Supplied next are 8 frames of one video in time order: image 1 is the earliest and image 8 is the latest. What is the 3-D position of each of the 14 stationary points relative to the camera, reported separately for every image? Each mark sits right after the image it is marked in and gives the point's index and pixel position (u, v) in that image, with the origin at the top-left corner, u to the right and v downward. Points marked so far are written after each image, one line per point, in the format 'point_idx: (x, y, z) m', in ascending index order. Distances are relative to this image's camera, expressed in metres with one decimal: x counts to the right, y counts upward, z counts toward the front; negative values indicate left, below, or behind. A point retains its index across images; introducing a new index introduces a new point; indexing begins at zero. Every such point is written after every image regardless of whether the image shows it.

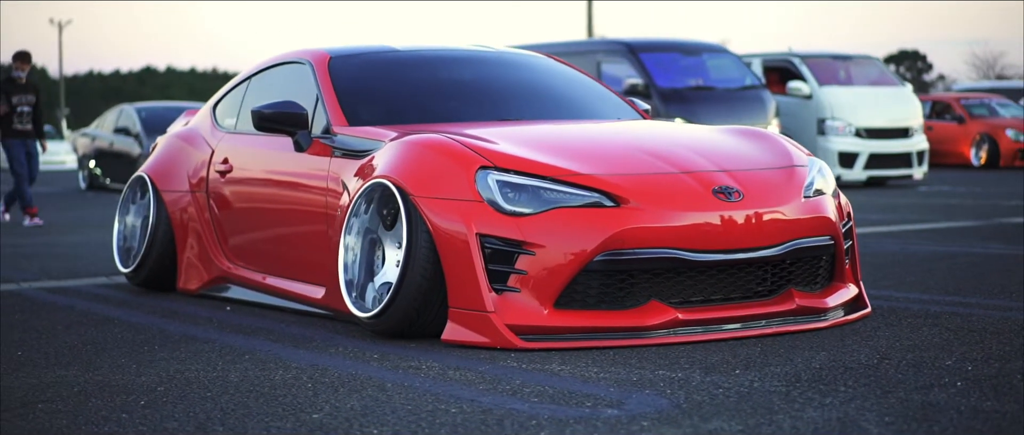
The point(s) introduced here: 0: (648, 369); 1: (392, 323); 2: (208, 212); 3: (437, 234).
0: (+0.4, -0.4, +3.9) m
1: (-0.3, -0.3, +4.6) m
2: (-1.2, 0.0, +6.1) m
3: (-0.2, 0.0, +4.5) m
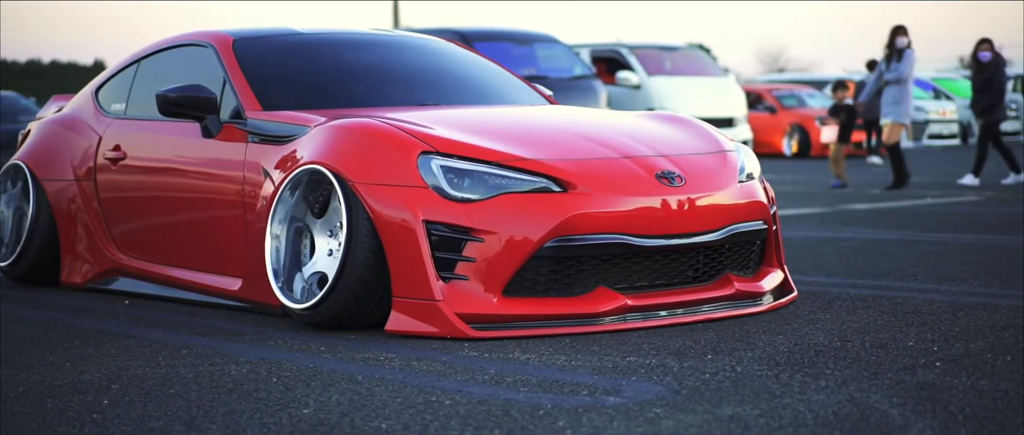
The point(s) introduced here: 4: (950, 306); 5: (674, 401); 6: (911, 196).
0: (+0.3, -0.3, +3.9) m
1: (-0.5, -0.3, +4.5) m
2: (-1.5, +0.1, +5.8) m
3: (-0.4, 0.0, +4.3) m
4: (+1.3, -0.3, +4.7) m
5: (+0.3, -0.4, +3.2) m
6: (+3.3, +0.2, +12.9) m
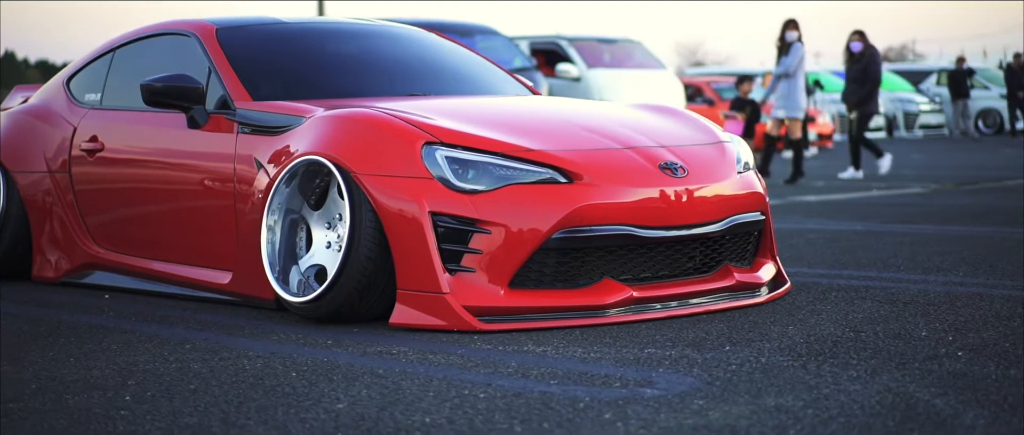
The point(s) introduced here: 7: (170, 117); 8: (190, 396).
0: (+0.3, -0.3, +3.8) m
1: (-0.5, -0.3, +4.4) m
2: (-1.6, +0.1, +5.7) m
3: (-0.4, 0.0, +4.3) m
4: (+1.3, -0.2, +4.7) m
5: (+0.4, -0.4, +3.2) m
6: (+2.9, +0.2, +13.0) m
7: (-1.1, +0.3, +5.2) m
8: (-0.7, -0.4, +3.3) m
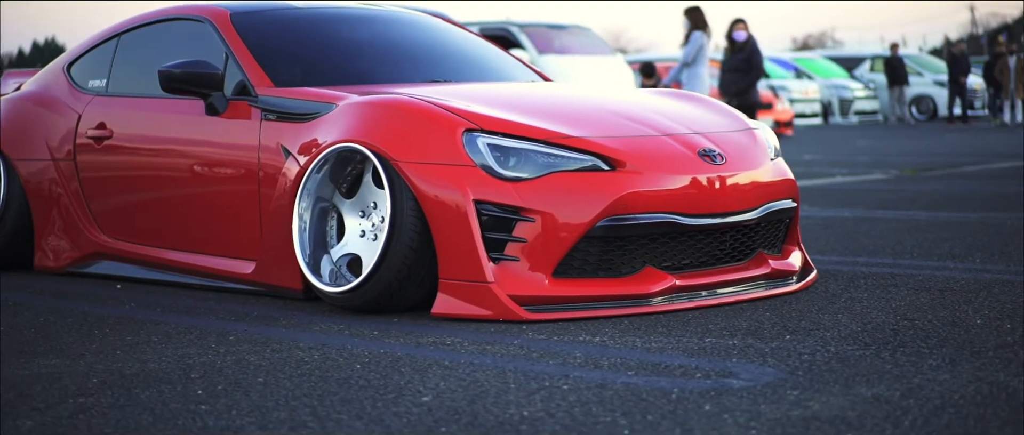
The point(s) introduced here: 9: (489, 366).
0: (+0.4, -0.3, +3.8) m
1: (-0.4, -0.2, +4.3) m
2: (-1.6, +0.1, +5.6) m
3: (-0.2, 0.0, +4.2) m
4: (+1.4, -0.2, +4.8) m
5: (+0.6, -0.3, +3.1) m
6: (+2.6, +0.4, +13.1) m
7: (-1.1, +0.4, +5.1) m
8: (-0.5, -0.4, +3.2) m
9: (0.0, -0.3, +3.4) m
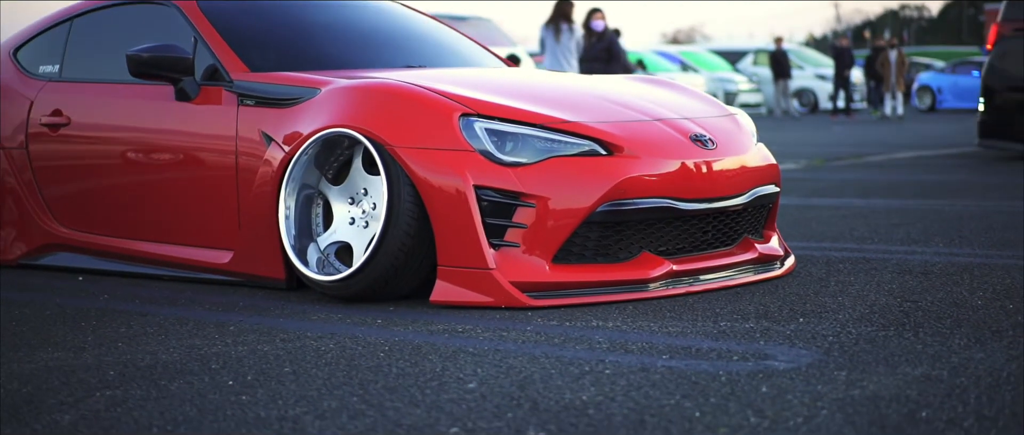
0: (+0.5, -0.3, +3.8) m
1: (-0.4, -0.2, +4.2) m
2: (-1.7, +0.2, +5.4) m
3: (-0.2, +0.1, +4.1) m
4: (+1.4, -0.1, +4.8) m
5: (+0.7, -0.3, +3.1) m
6: (+1.8, +0.4, +13.2) m
7: (-1.1, +0.4, +5.0) m
8: (-0.4, -0.3, +3.1) m
9: (0.0, -0.3, +3.4) m
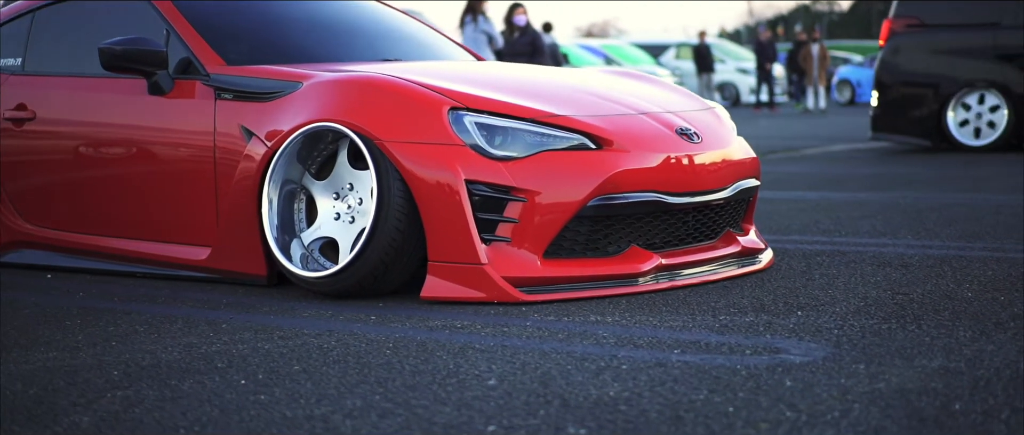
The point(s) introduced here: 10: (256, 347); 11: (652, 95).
0: (+0.5, -0.2, +3.8) m
1: (-0.4, -0.2, +4.2) m
2: (-1.7, +0.2, +5.3) m
3: (-0.3, +0.1, +4.1) m
4: (+1.3, -0.1, +4.9) m
5: (+0.7, -0.3, +3.1) m
6: (+1.3, +0.5, +13.3) m
7: (-1.2, +0.4, +4.9) m
8: (-0.4, -0.3, +3.1) m
9: (0.0, -0.3, +3.4) m
10: (-0.6, -0.3, +3.5) m
11: (+0.4, +0.4, +4.7) m
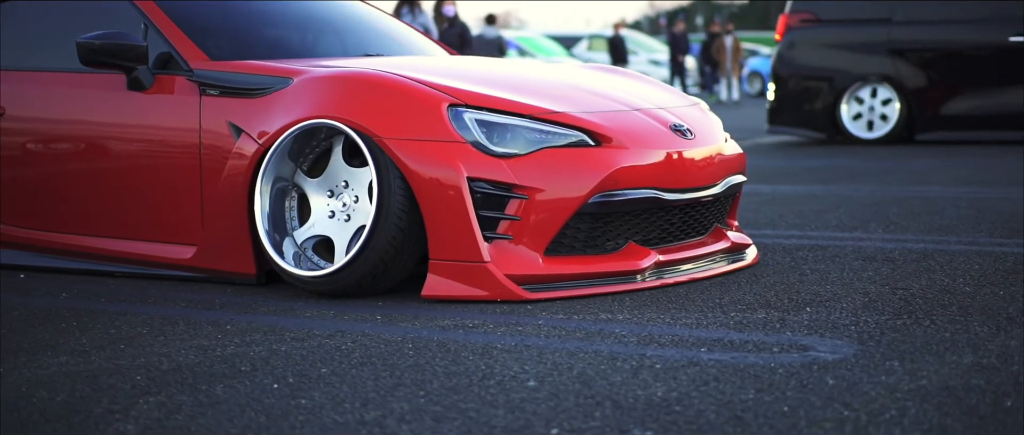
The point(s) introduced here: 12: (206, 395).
0: (+0.5, -0.2, +3.8) m
1: (-0.4, -0.2, +4.1) m
2: (-1.8, +0.2, +5.1) m
3: (-0.3, +0.1, +4.1) m
4: (+1.3, -0.1, +4.9) m
5: (+0.8, -0.3, +3.2) m
6: (+0.8, +0.6, +13.3) m
7: (-1.3, +0.4, +4.8) m
8: (-0.3, -0.3, +3.0) m
9: (+0.1, -0.3, +3.3) m
10: (-0.5, -0.3, +3.4) m
11: (+0.4, +0.4, +4.7) m
12: (-0.6, -0.3, +2.9) m
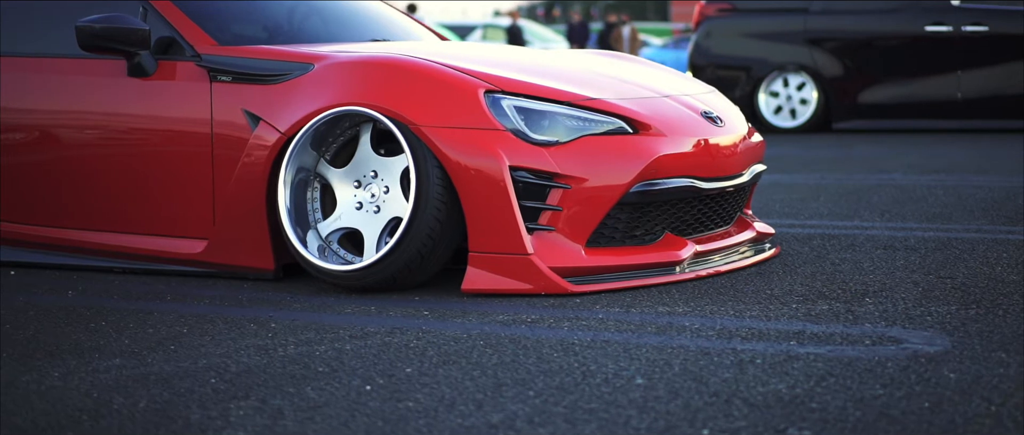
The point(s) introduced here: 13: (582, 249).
0: (+0.6, -0.2, +3.7) m
1: (-0.3, -0.1, +4.0) m
2: (-1.8, +0.2, +4.8) m
3: (-0.1, +0.1, +3.9) m
4: (+1.3, -0.1, +4.9) m
5: (+0.9, -0.3, +3.1) m
6: (+0.2, +0.7, +13.2) m
7: (-1.2, +0.5, +4.5) m
8: (-0.1, -0.3, +2.9) m
9: (+0.2, -0.3, +3.2) m
10: (-0.4, -0.3, +3.2) m
11: (+0.4, +0.4, +4.6) m
12: (-0.4, -0.3, +2.7) m
13: (+0.2, -0.1, +4.0) m
